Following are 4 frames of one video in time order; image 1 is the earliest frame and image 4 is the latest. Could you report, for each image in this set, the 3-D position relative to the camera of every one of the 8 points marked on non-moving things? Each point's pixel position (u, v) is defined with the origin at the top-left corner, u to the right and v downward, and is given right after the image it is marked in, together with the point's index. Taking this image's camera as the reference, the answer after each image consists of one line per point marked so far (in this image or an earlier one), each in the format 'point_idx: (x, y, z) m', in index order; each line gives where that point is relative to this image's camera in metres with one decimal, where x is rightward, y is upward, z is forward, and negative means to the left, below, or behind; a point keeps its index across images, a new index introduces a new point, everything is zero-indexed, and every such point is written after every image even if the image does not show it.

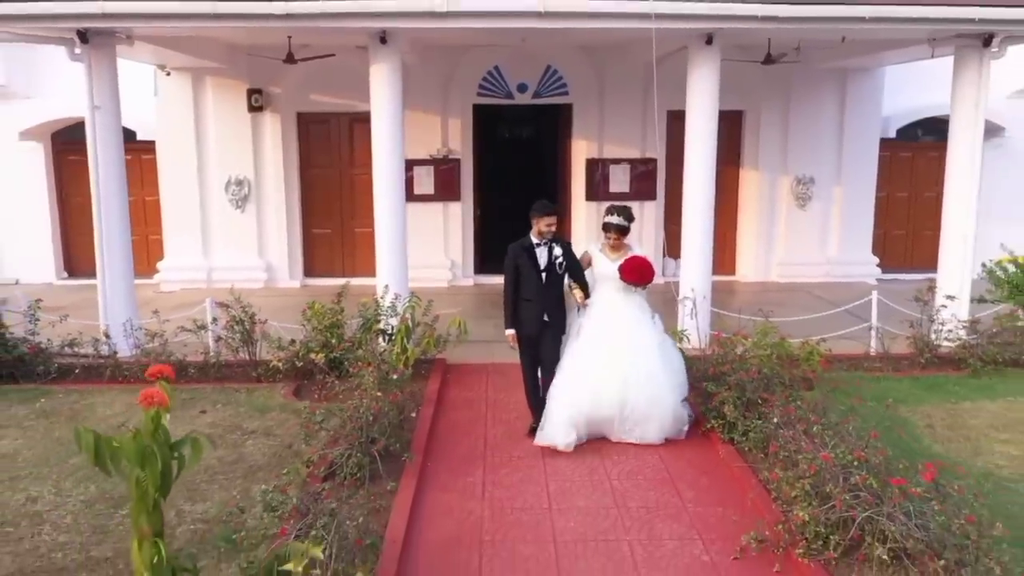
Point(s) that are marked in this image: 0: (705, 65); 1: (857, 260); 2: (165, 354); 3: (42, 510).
0: (+1.7, +1.9, +7.7) m
1: (+4.7, +0.4, +11.9) m
2: (-2.8, -0.5, +7.1) m
3: (-2.5, -1.2, +4.7) m
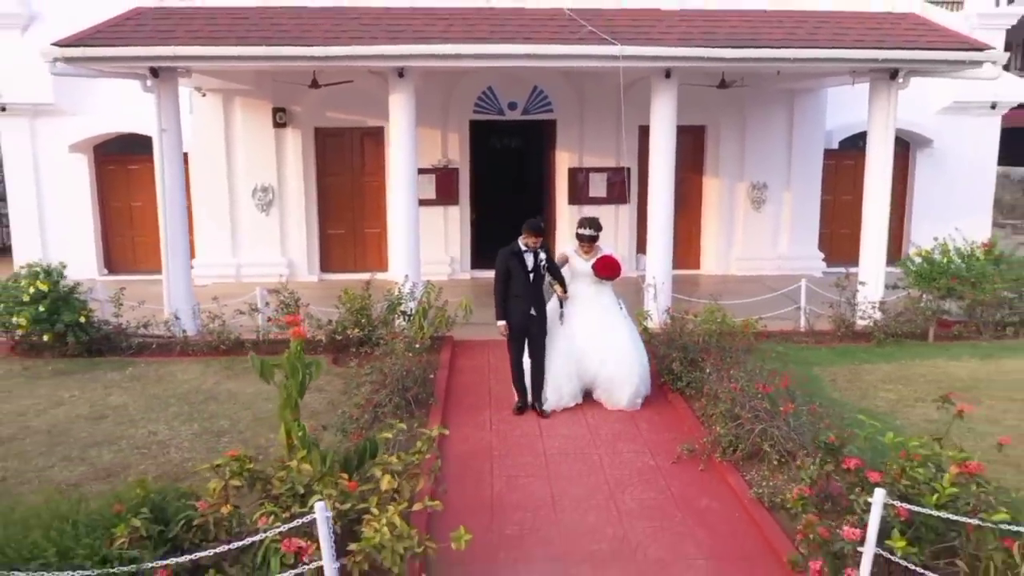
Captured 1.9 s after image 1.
0: (+1.6, +2.0, +9.4) m
1: (+4.6, +0.5, +13.6) m
2: (-2.8, -0.4, +8.7) m
3: (-2.5, -1.1, +6.3) m
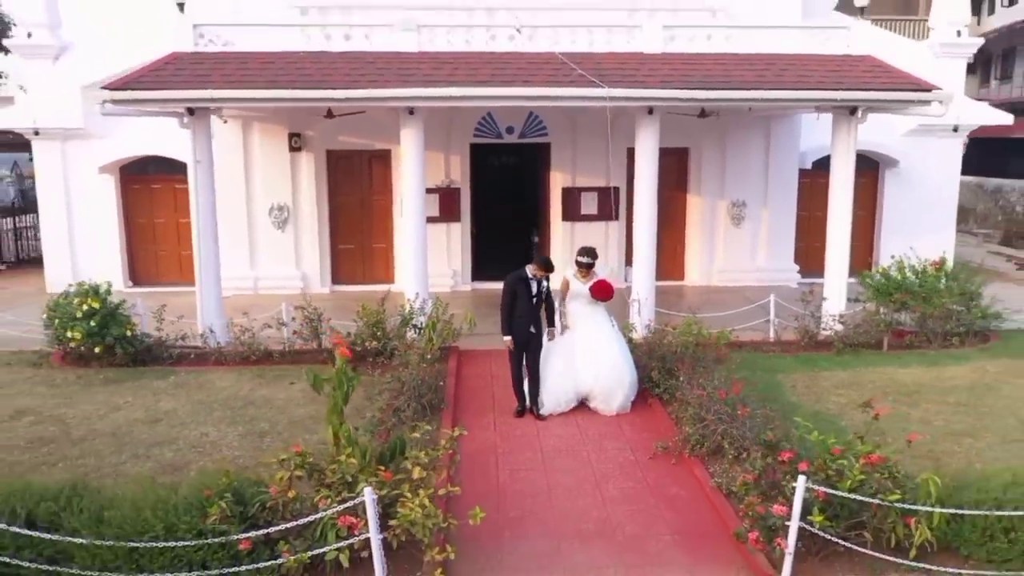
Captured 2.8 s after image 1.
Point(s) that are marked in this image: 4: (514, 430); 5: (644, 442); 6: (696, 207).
0: (+1.6, +1.9, +10.4) m
1: (+4.5, +0.4, +14.7) m
2: (-2.9, -0.6, +9.8) m
3: (-2.5, -1.3, +7.4) m
4: (0.0, -1.2, +7.6) m
5: (+1.1, -1.3, +7.2) m
6: (+3.1, +1.3, +14.5) m
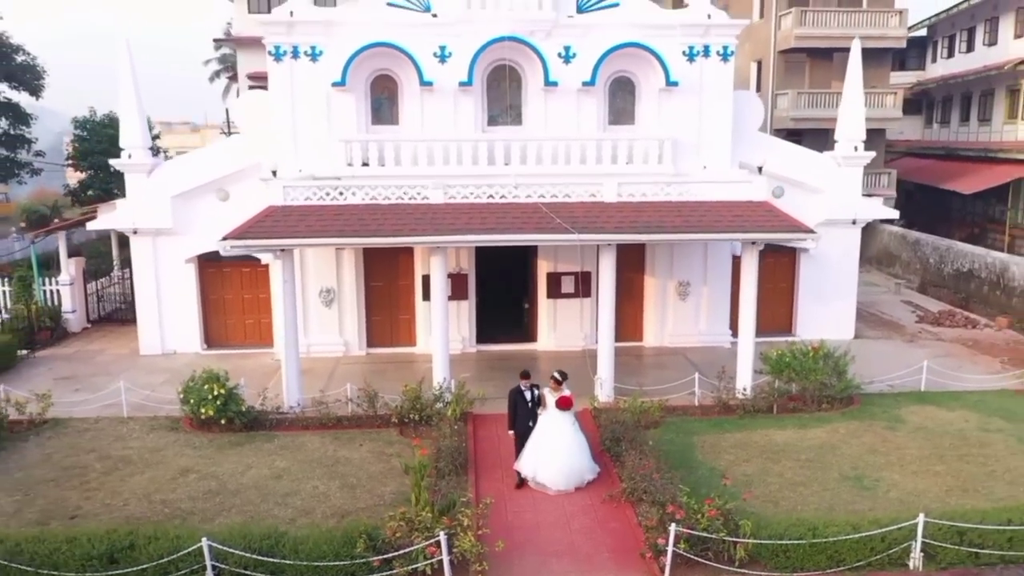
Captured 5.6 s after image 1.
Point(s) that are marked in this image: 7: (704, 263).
0: (+1.6, +0.5, +14.6) m
1: (+4.4, -0.9, +18.9) m
2: (-2.9, -2.0, +13.9) m
3: (-2.5, -2.6, +11.5) m
4: (0.0, -2.6, +11.7) m
5: (+1.1, -2.6, +11.3) m
6: (+3.0, 0.0, +18.7) m
7: (+4.1, +0.5, +18.6) m
